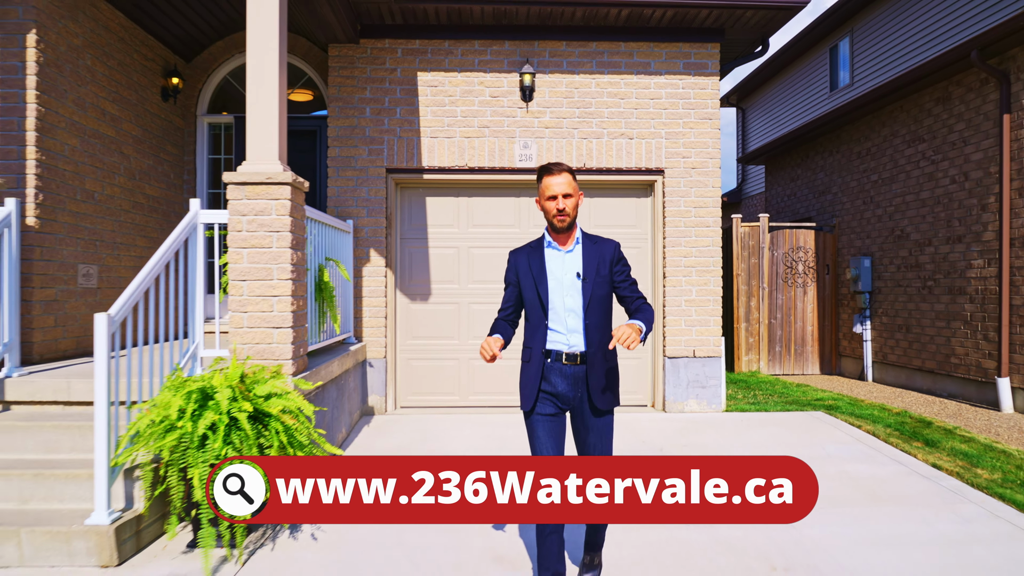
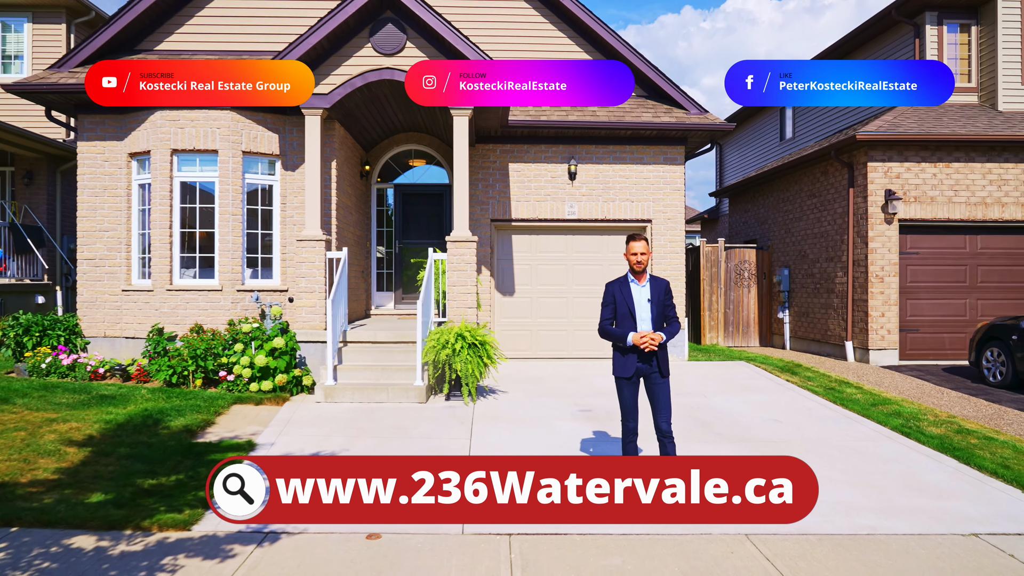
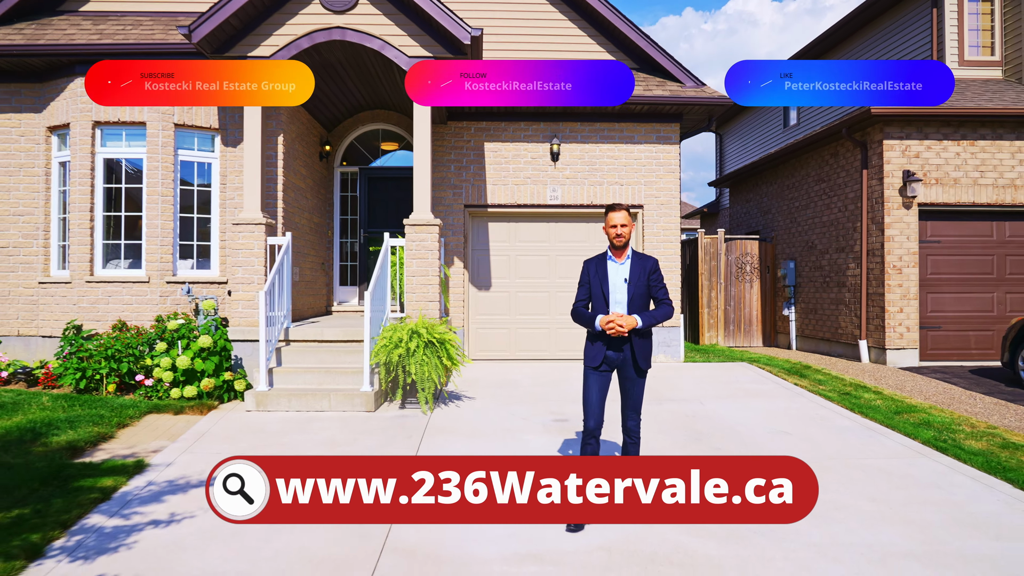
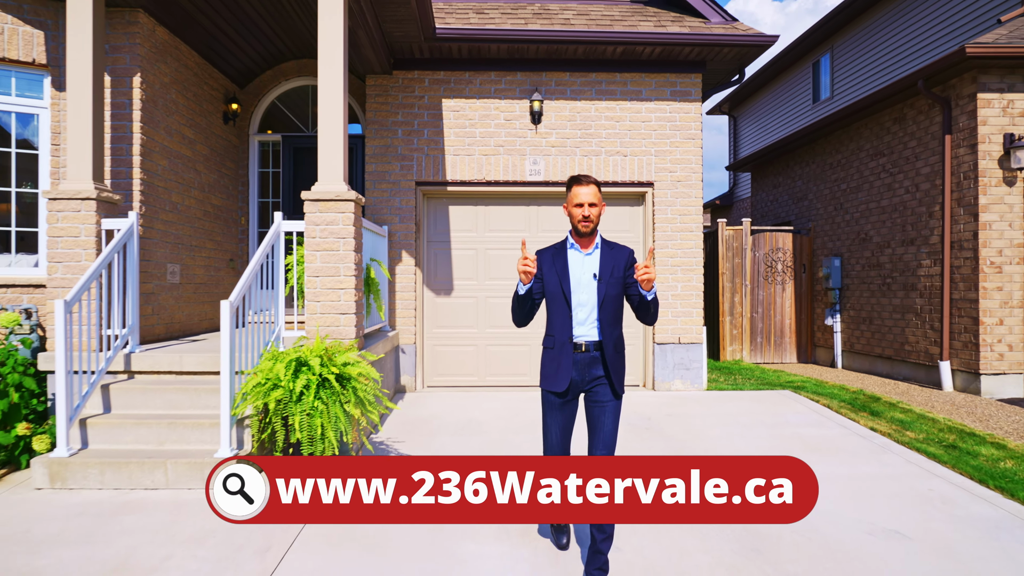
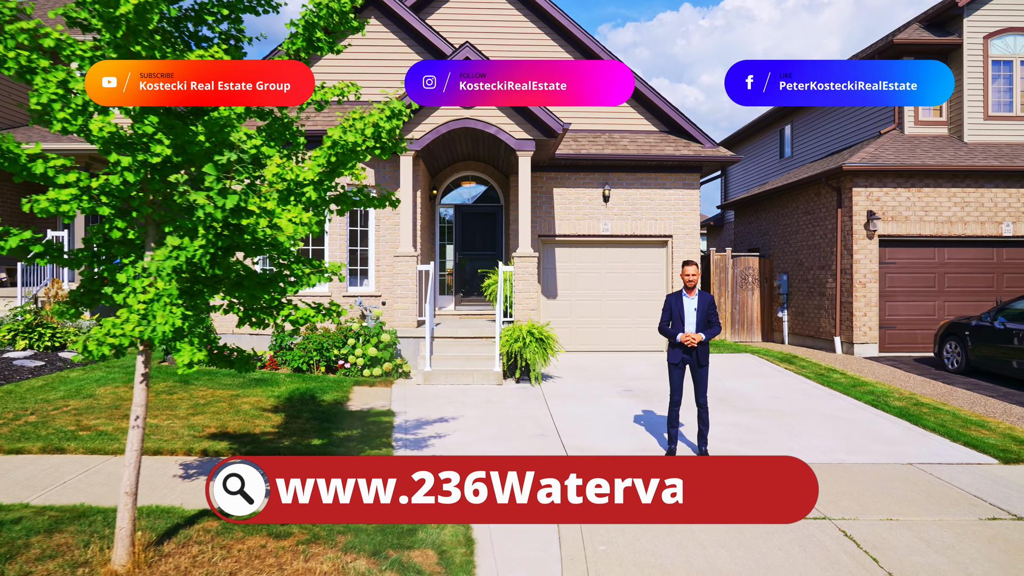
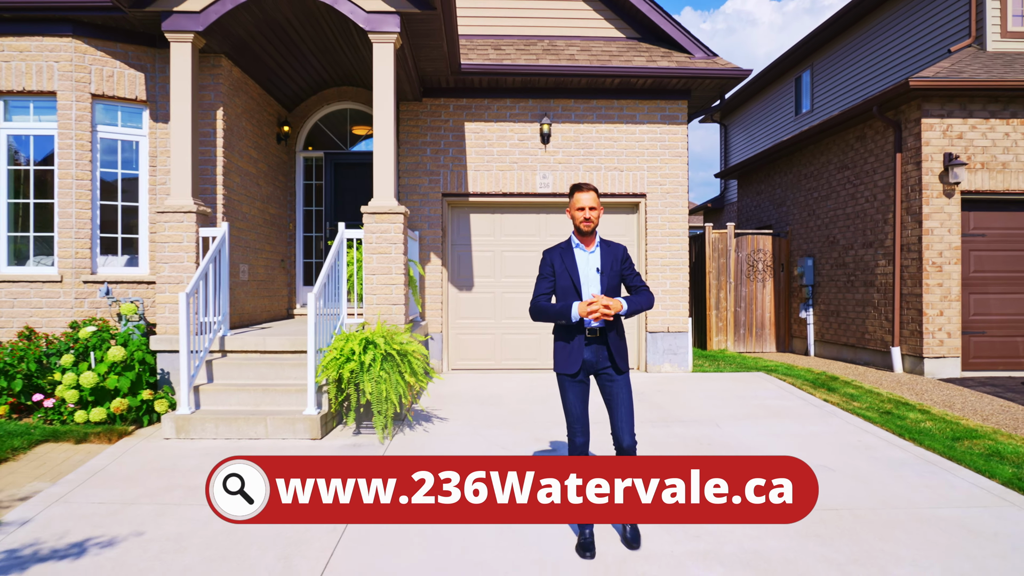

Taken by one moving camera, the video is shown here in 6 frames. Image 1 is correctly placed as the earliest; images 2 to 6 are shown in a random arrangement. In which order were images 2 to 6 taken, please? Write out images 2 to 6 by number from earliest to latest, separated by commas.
4, 6, 3, 2, 5
